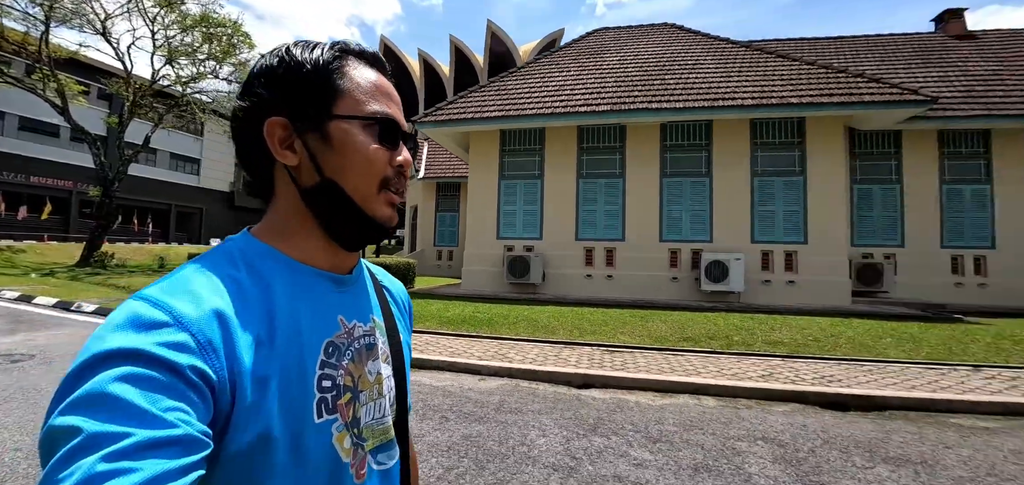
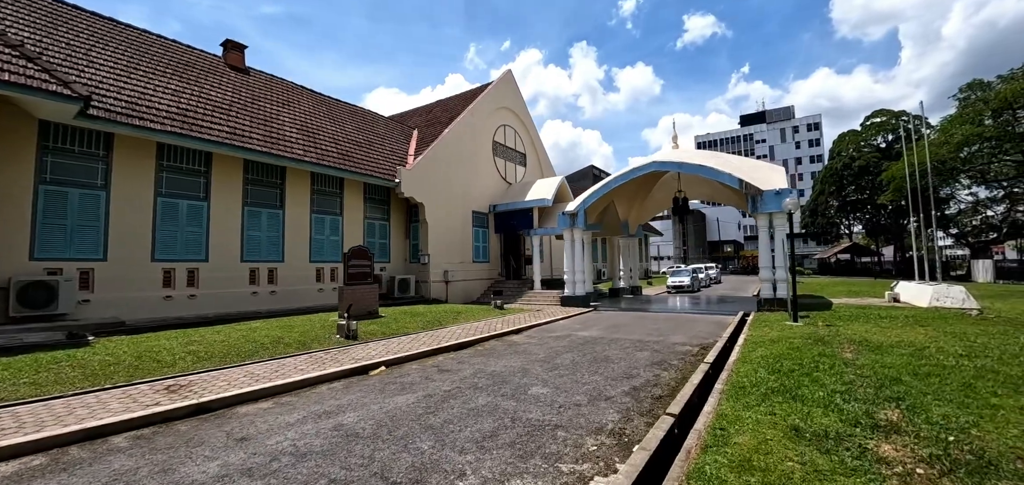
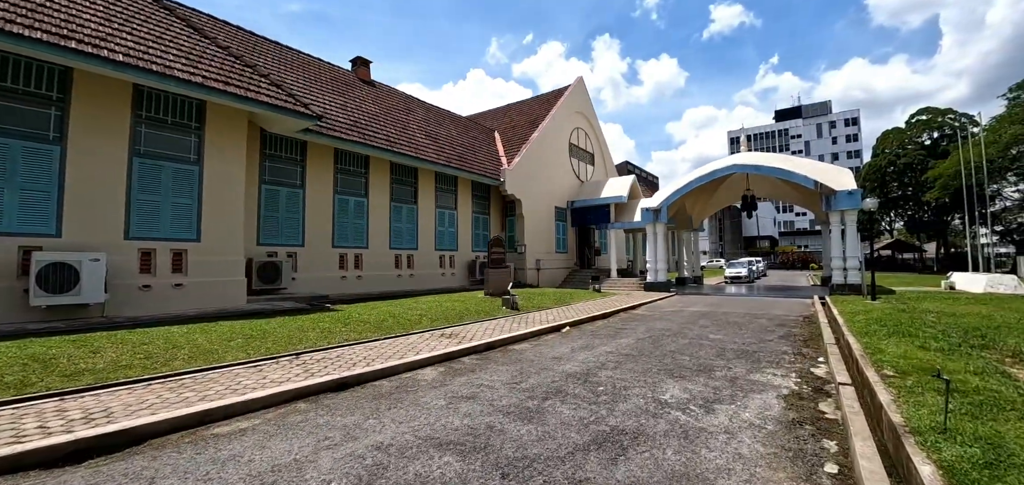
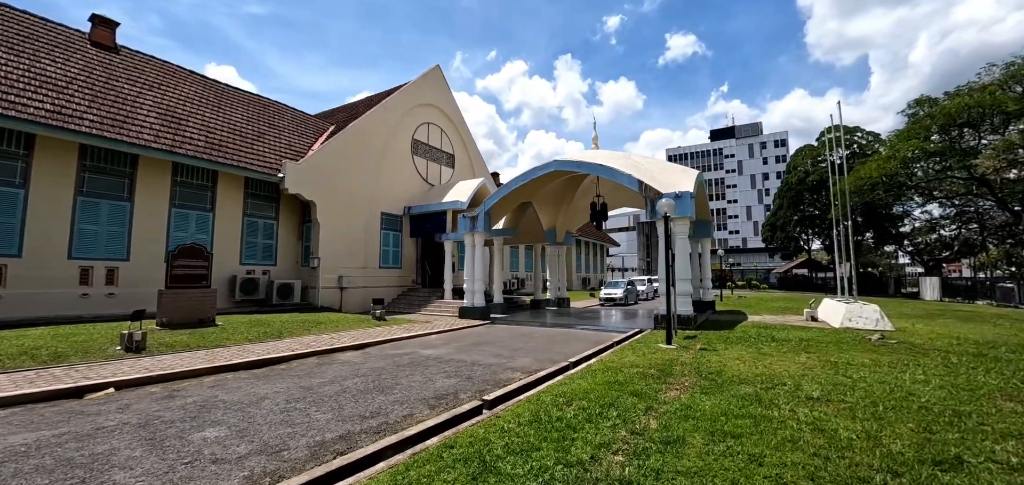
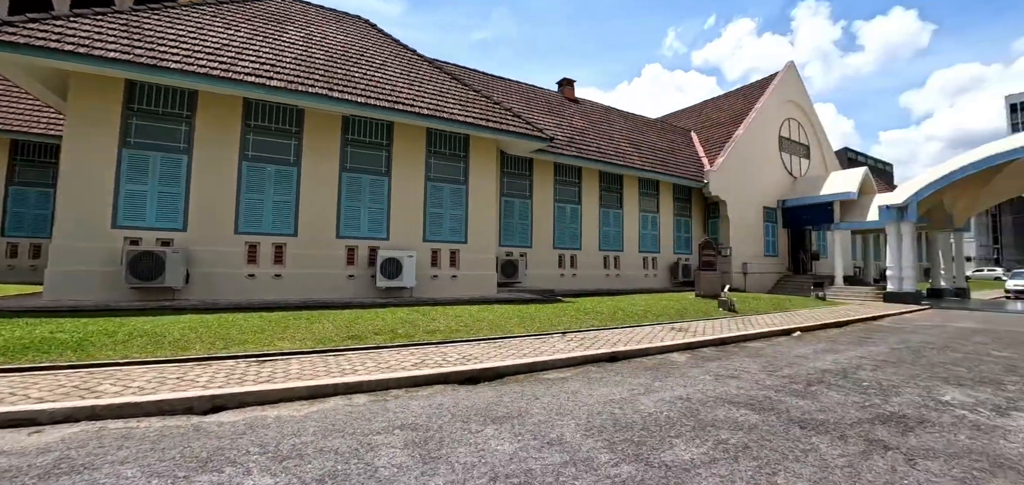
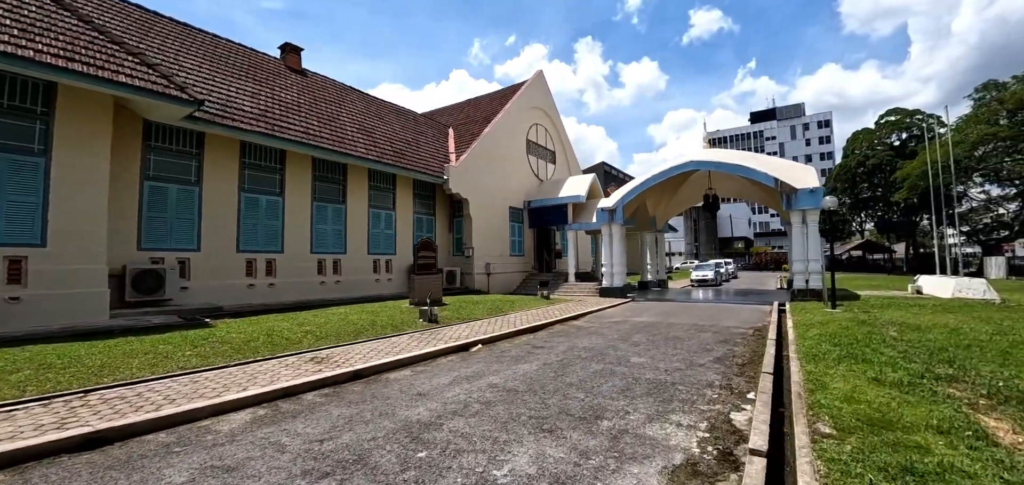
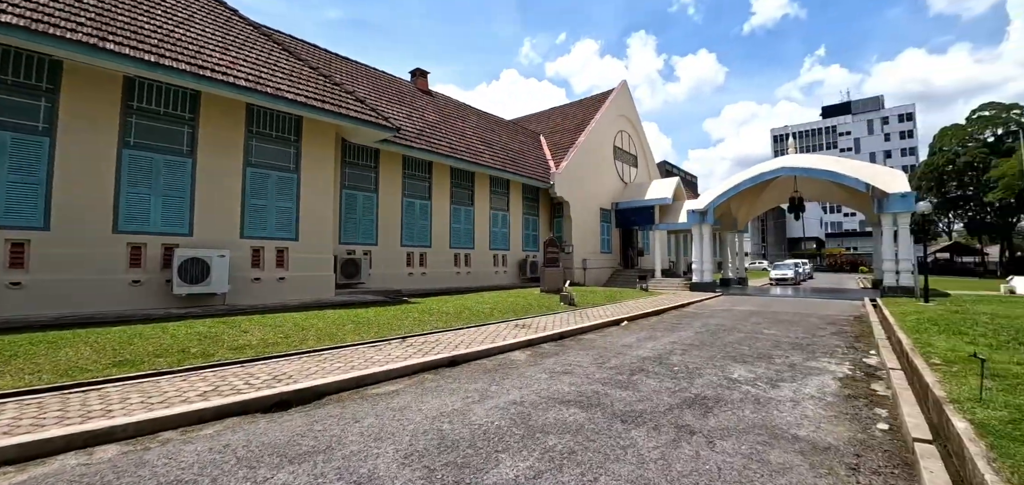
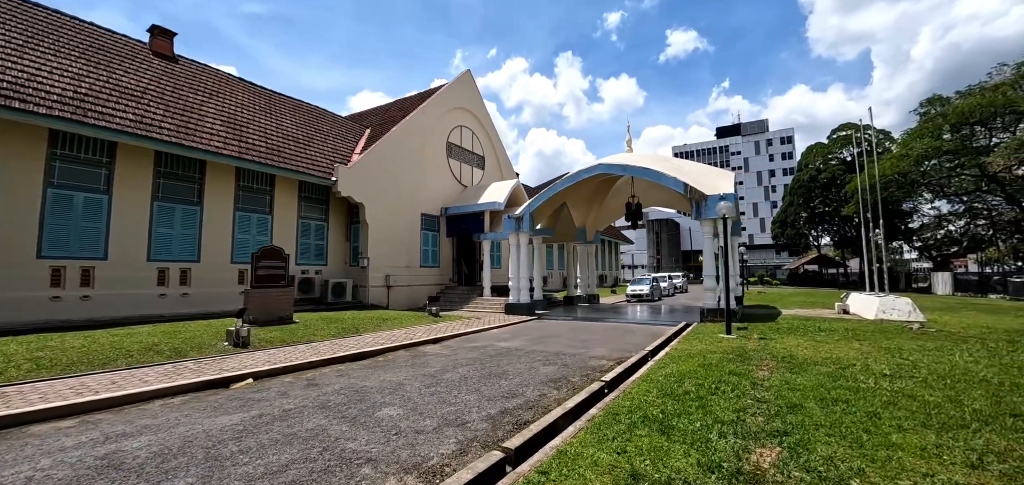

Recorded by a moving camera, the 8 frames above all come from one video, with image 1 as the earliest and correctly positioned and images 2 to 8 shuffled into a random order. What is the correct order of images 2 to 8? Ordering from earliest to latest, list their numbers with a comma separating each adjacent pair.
5, 7, 3, 6, 2, 8, 4
